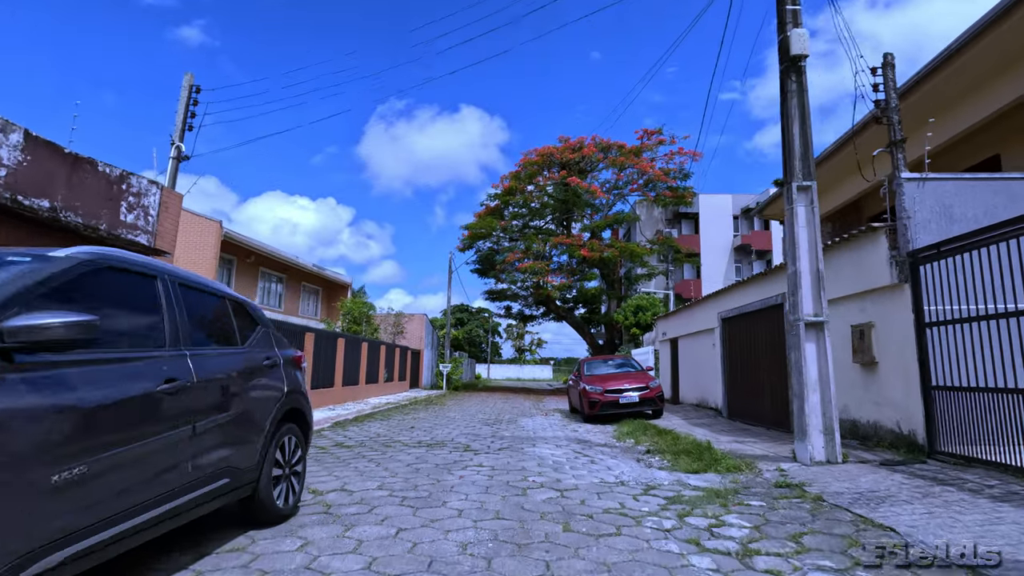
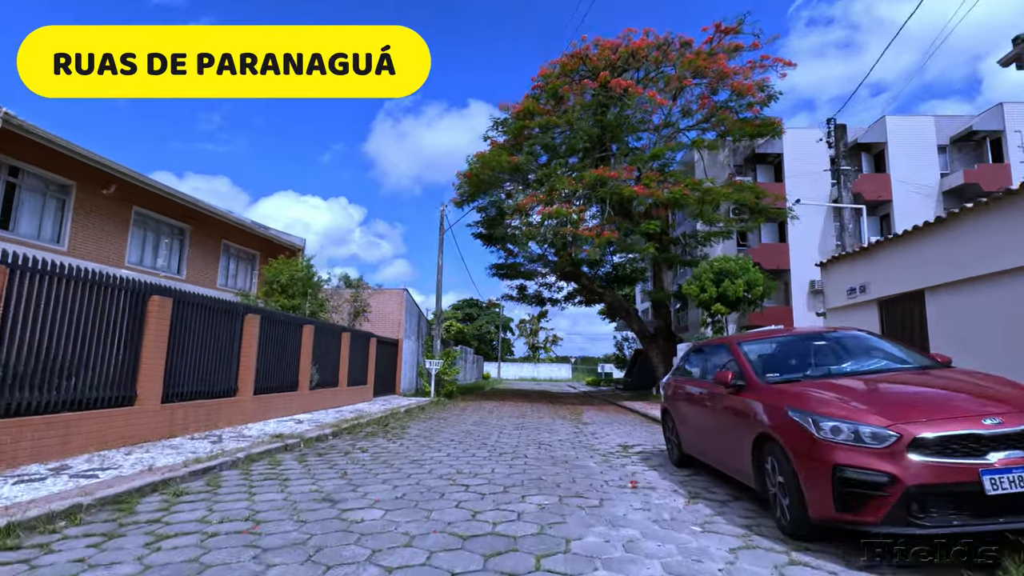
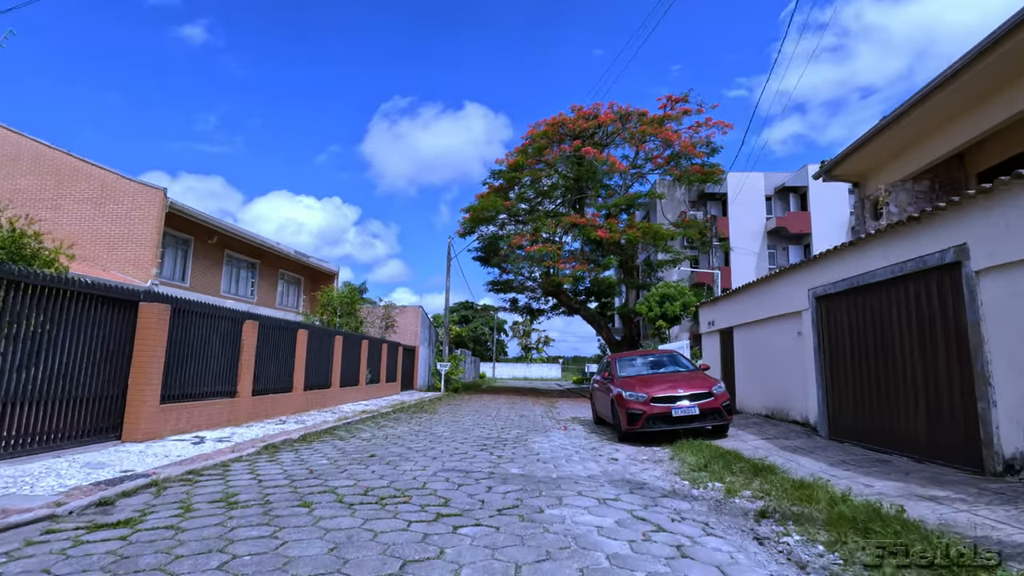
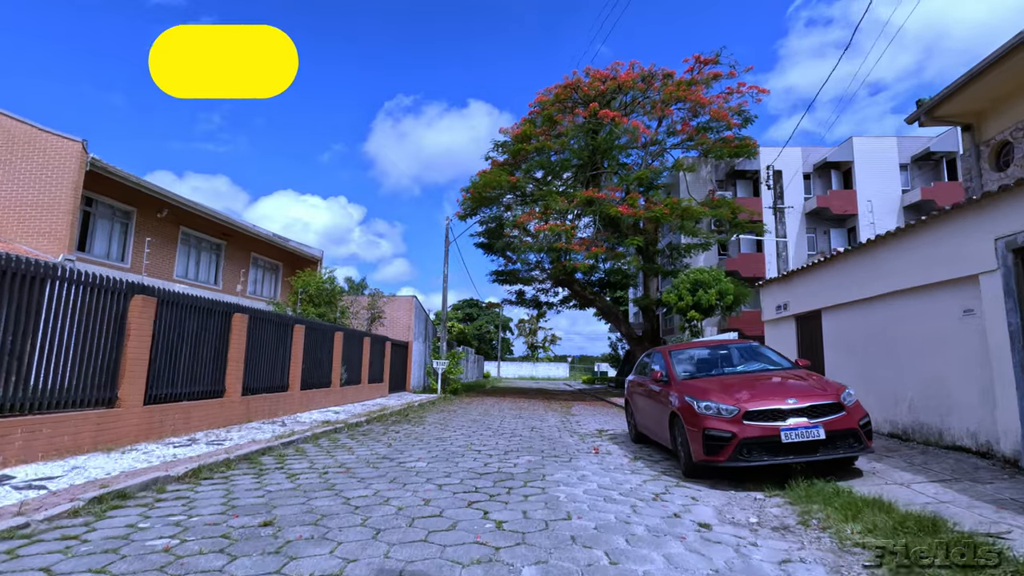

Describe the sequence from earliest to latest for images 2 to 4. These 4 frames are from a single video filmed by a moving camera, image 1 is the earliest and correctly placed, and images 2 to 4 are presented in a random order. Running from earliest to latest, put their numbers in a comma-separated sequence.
3, 4, 2
